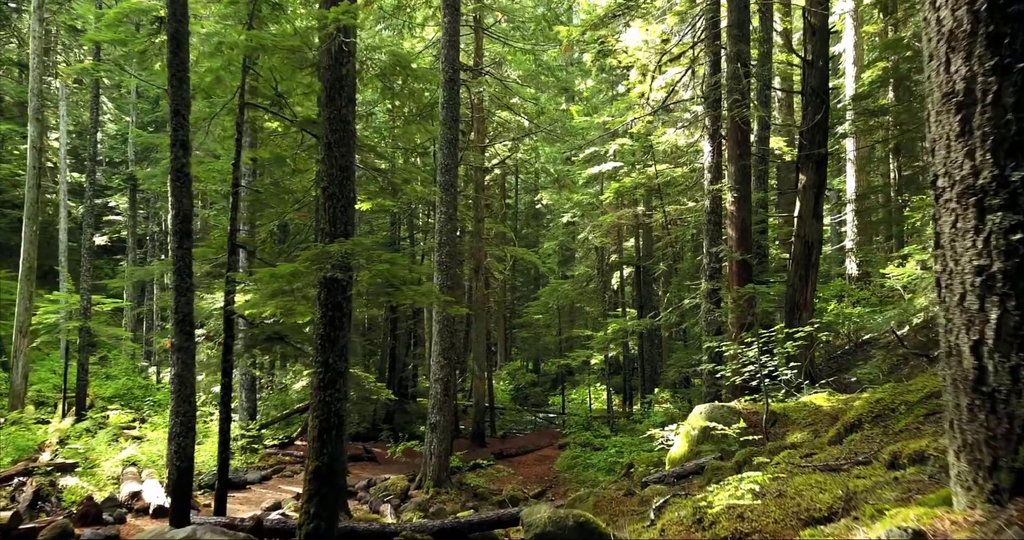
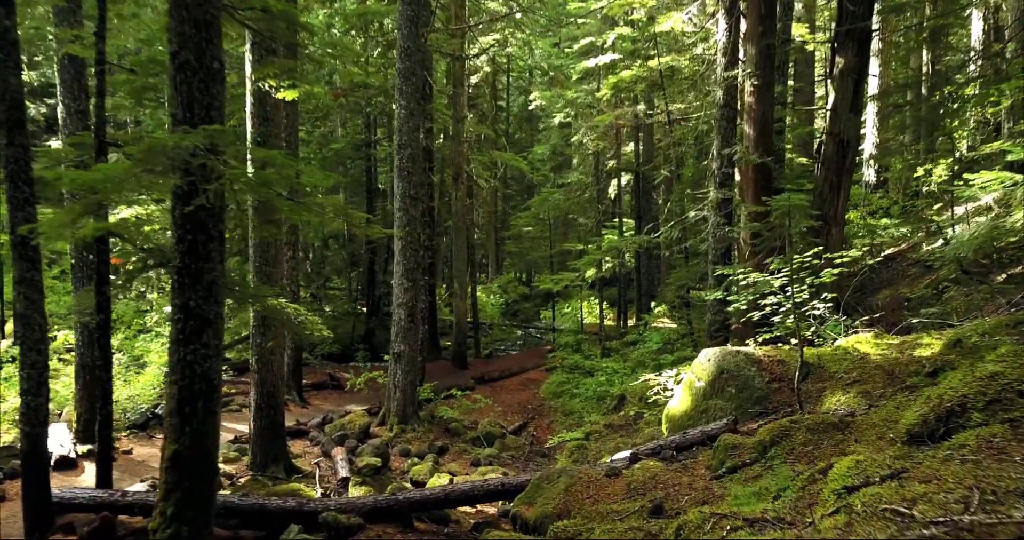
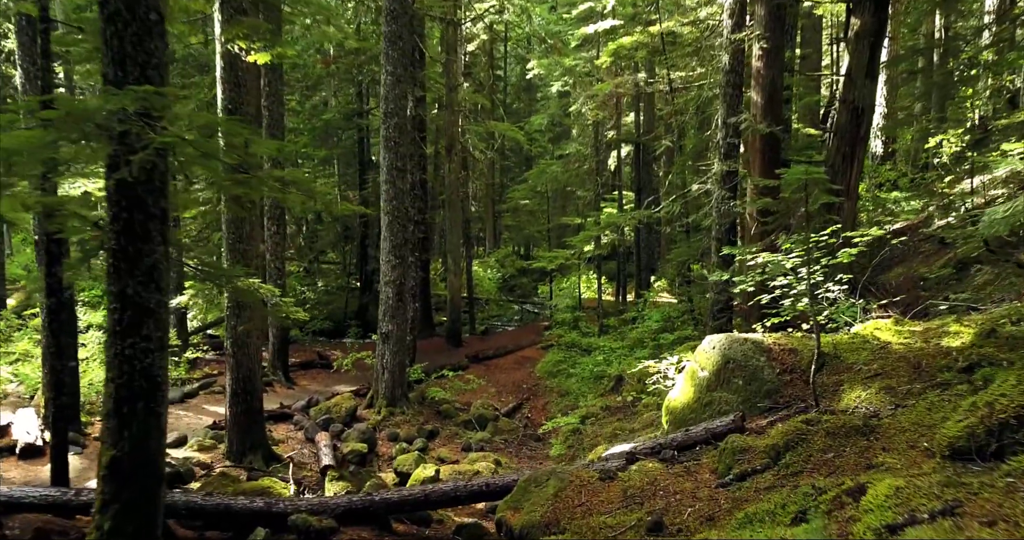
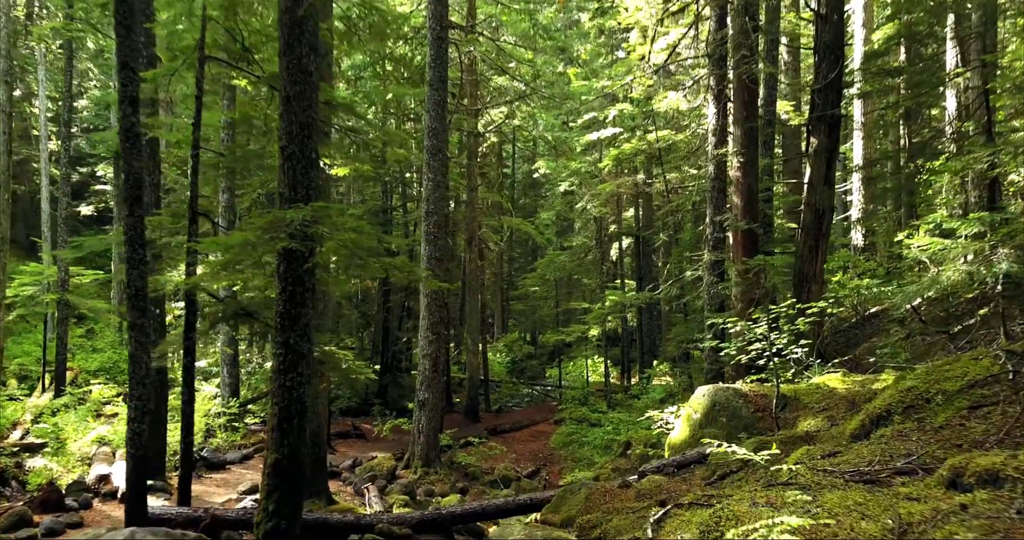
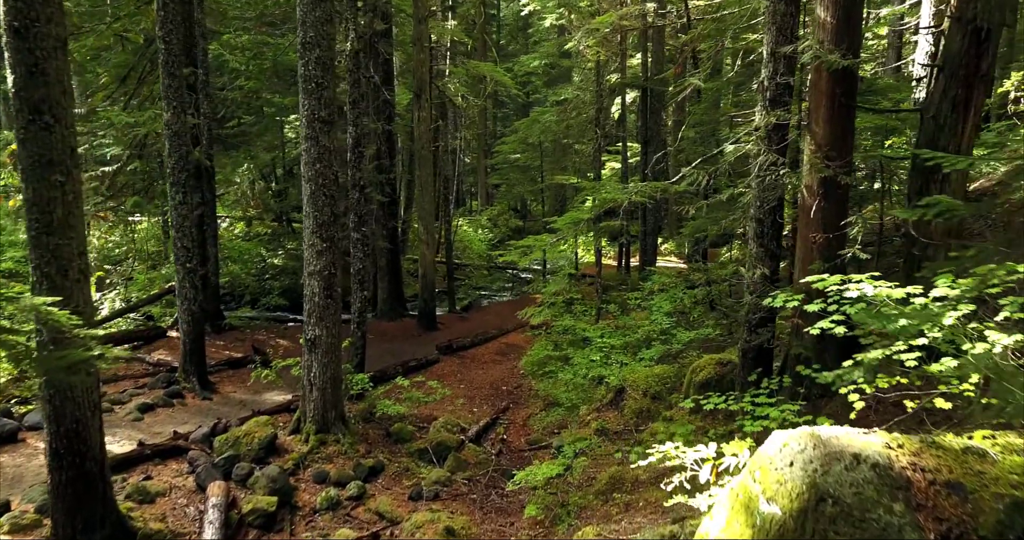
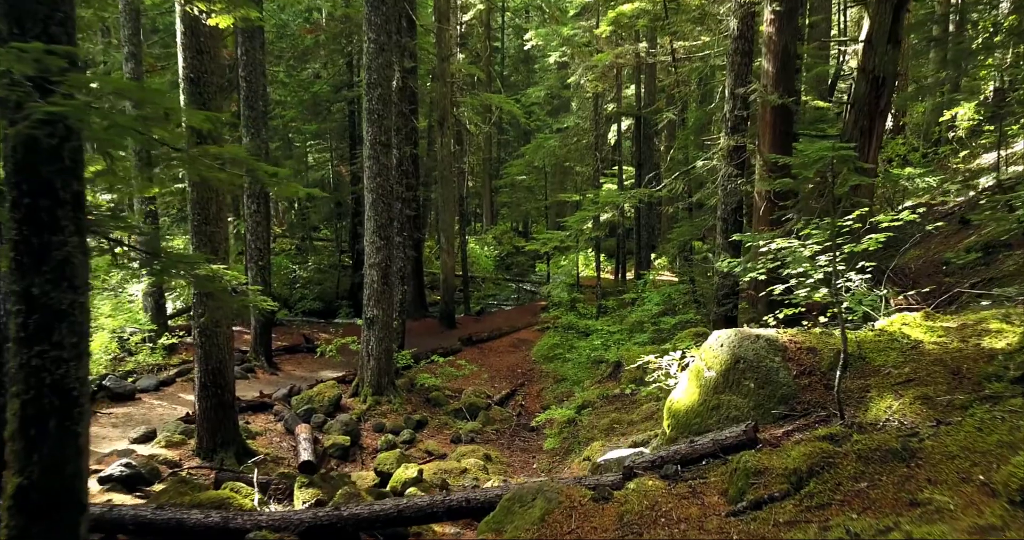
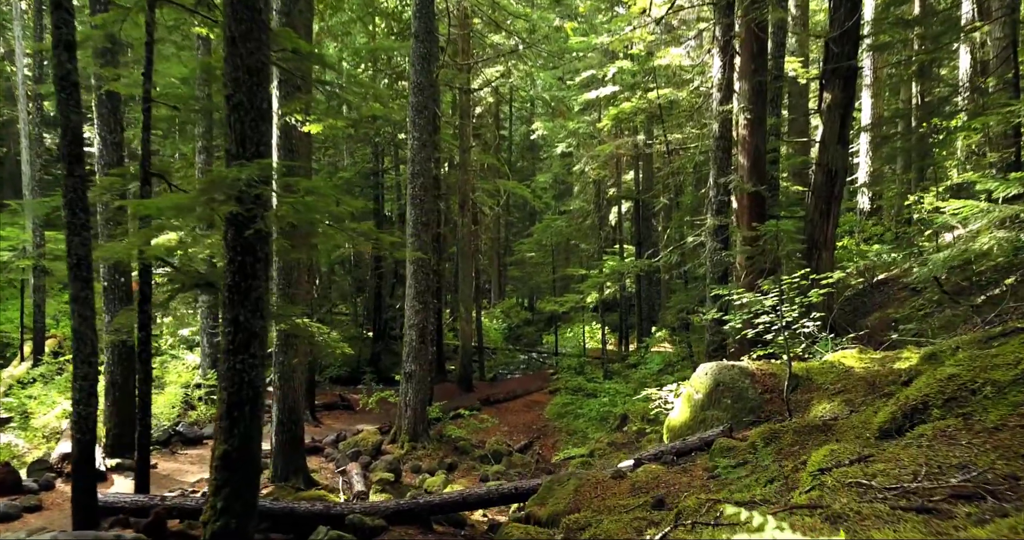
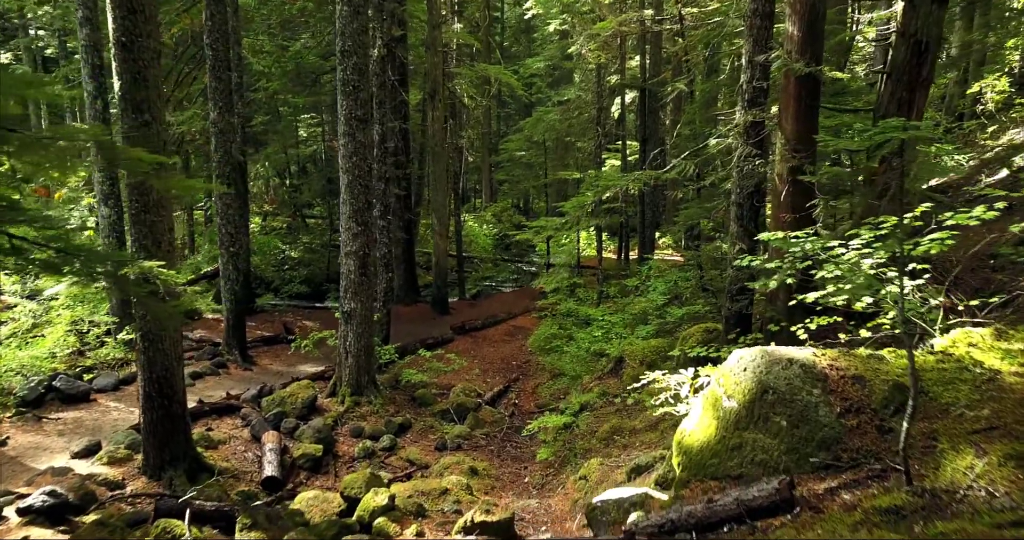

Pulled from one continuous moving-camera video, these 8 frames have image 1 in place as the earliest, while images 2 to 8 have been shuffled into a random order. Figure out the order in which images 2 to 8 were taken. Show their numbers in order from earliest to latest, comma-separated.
4, 7, 2, 3, 6, 8, 5
